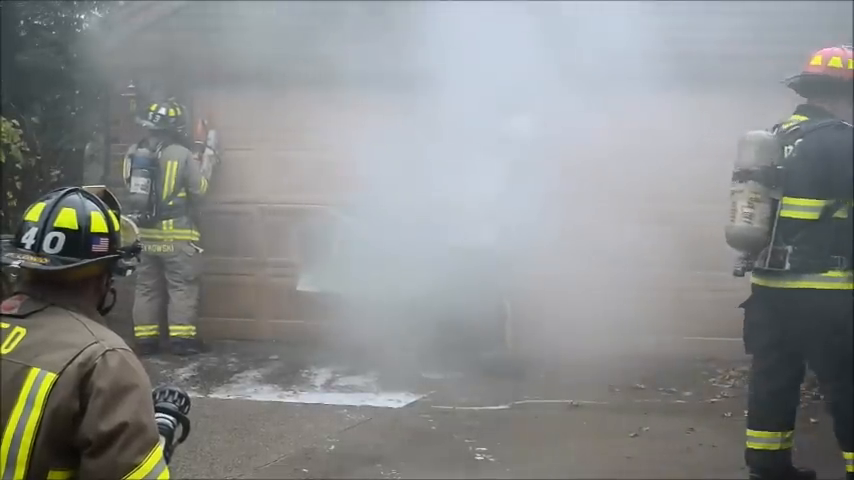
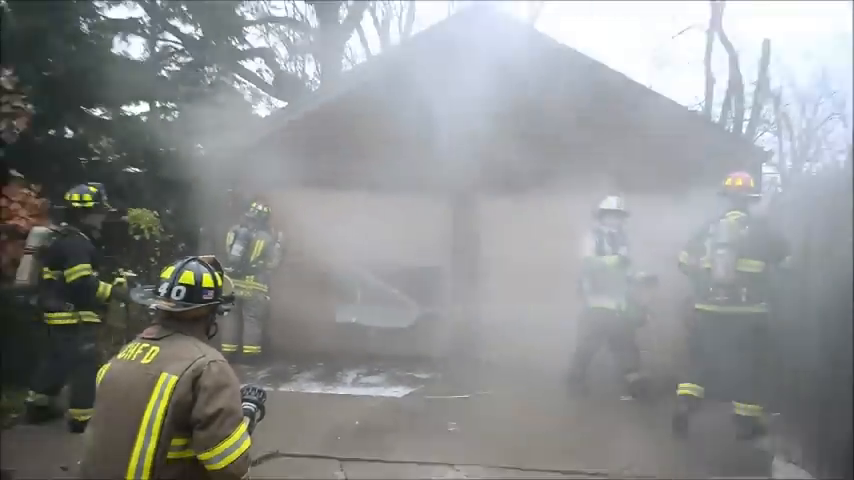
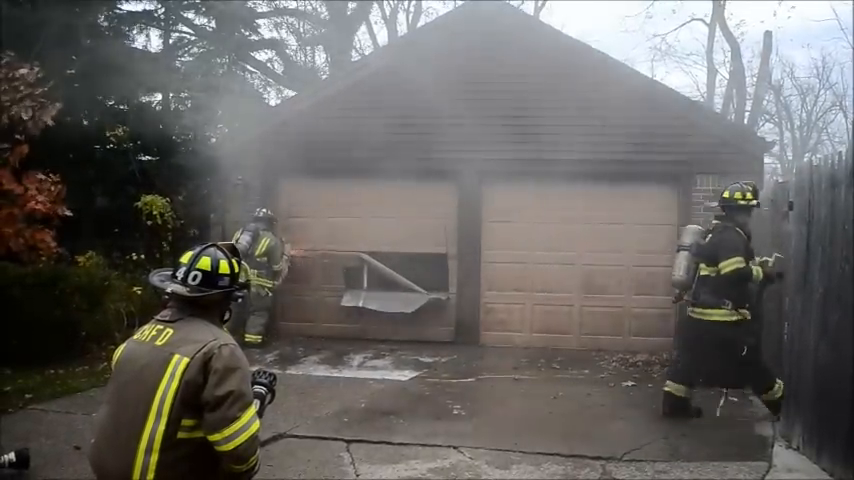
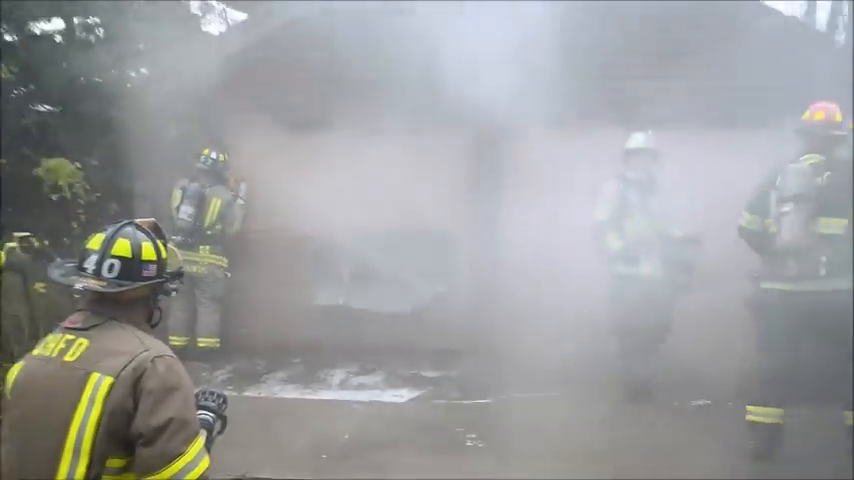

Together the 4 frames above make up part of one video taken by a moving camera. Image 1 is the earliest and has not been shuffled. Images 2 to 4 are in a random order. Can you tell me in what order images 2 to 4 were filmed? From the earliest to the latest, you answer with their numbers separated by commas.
4, 2, 3
